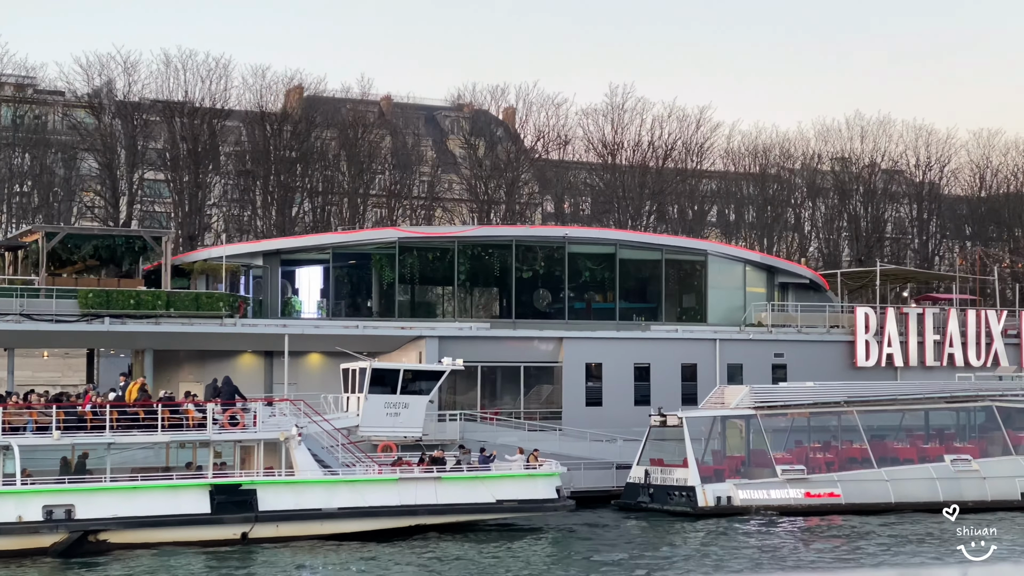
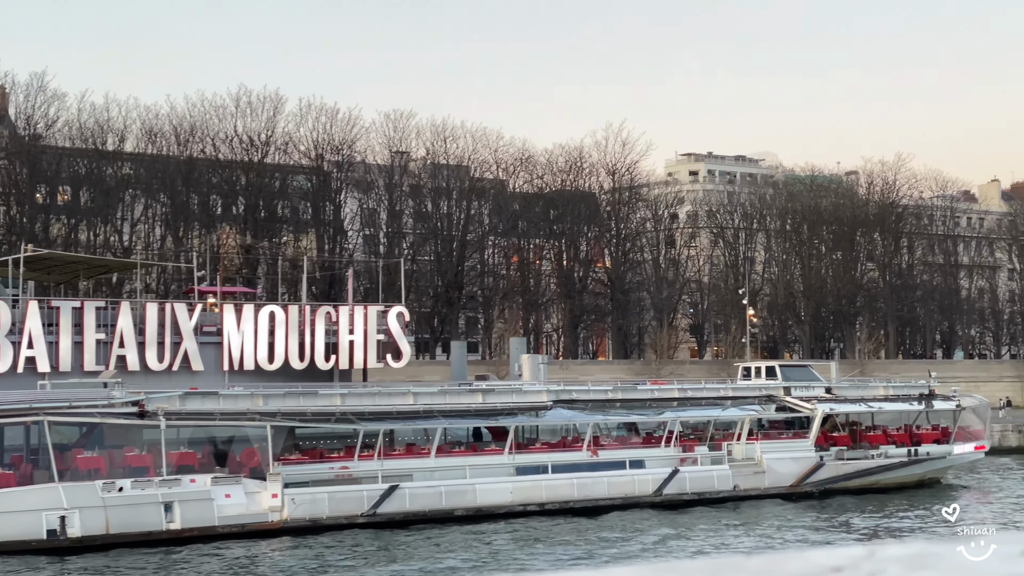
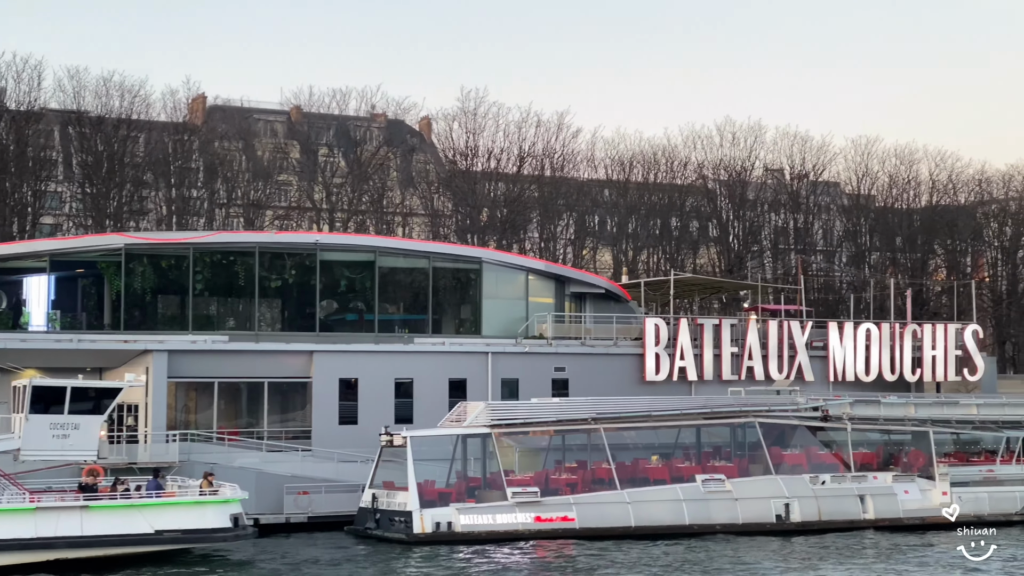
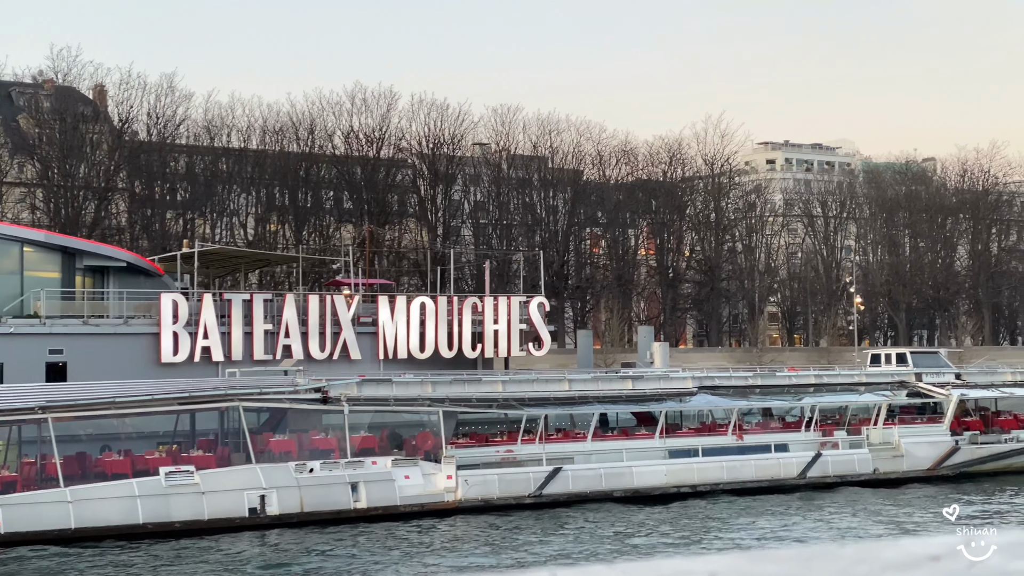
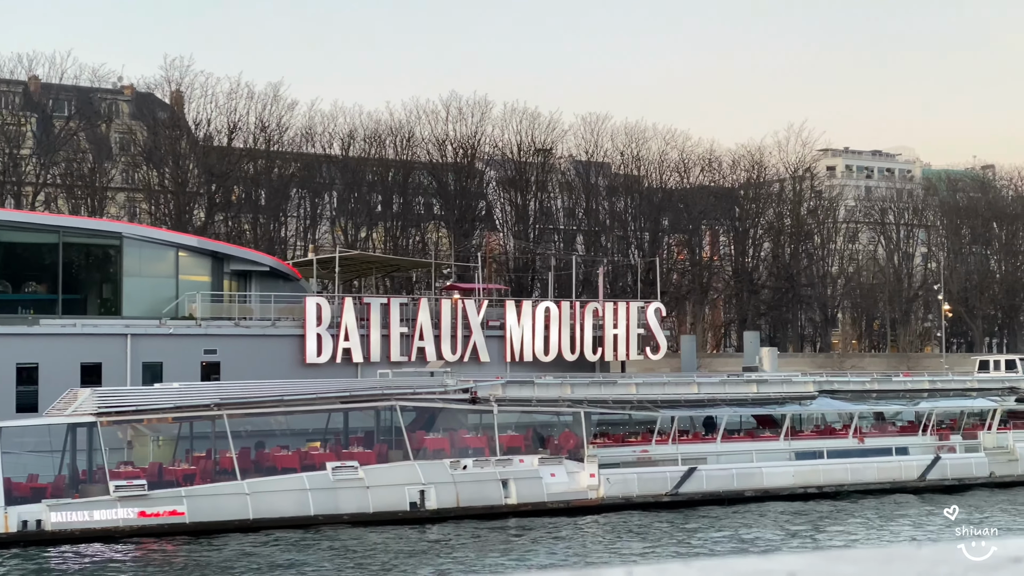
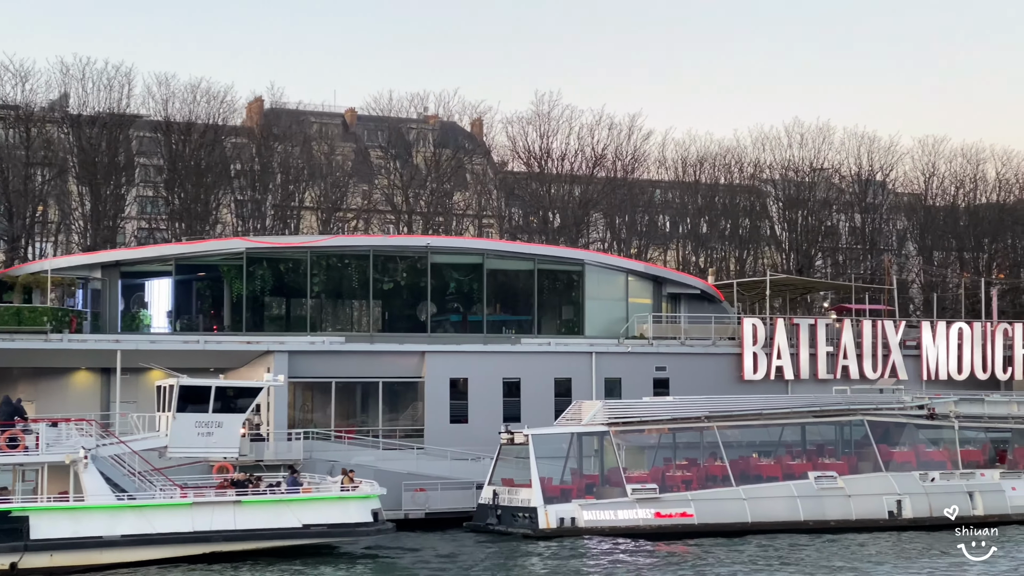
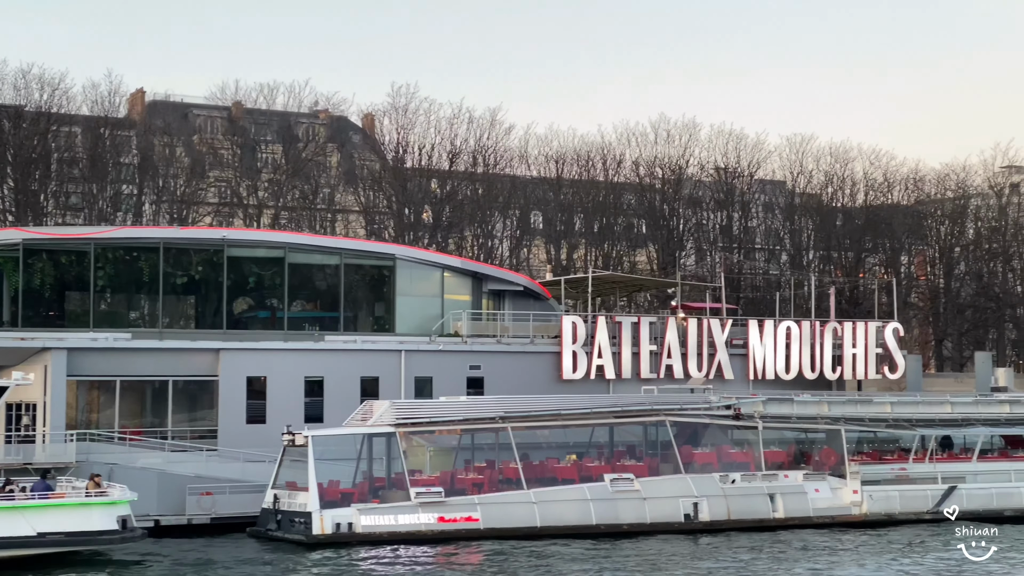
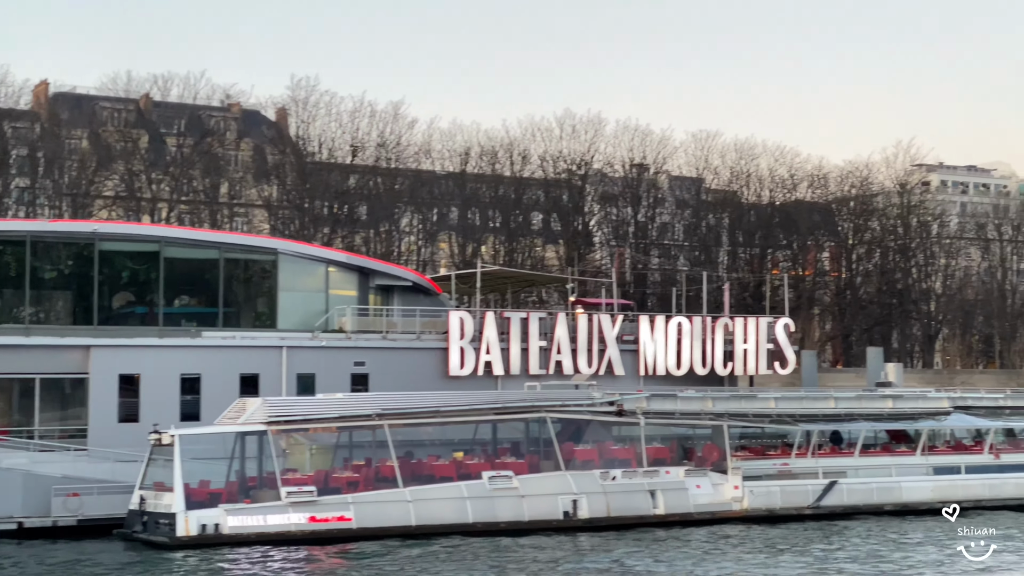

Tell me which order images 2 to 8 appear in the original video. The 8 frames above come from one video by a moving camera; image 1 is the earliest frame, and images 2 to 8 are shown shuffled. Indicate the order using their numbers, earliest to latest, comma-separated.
6, 3, 7, 8, 5, 4, 2
